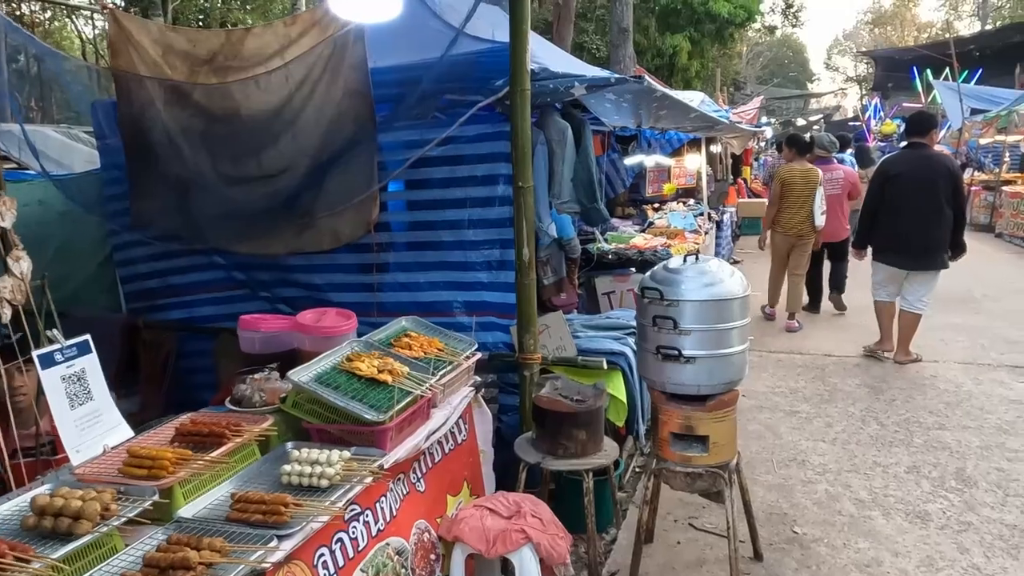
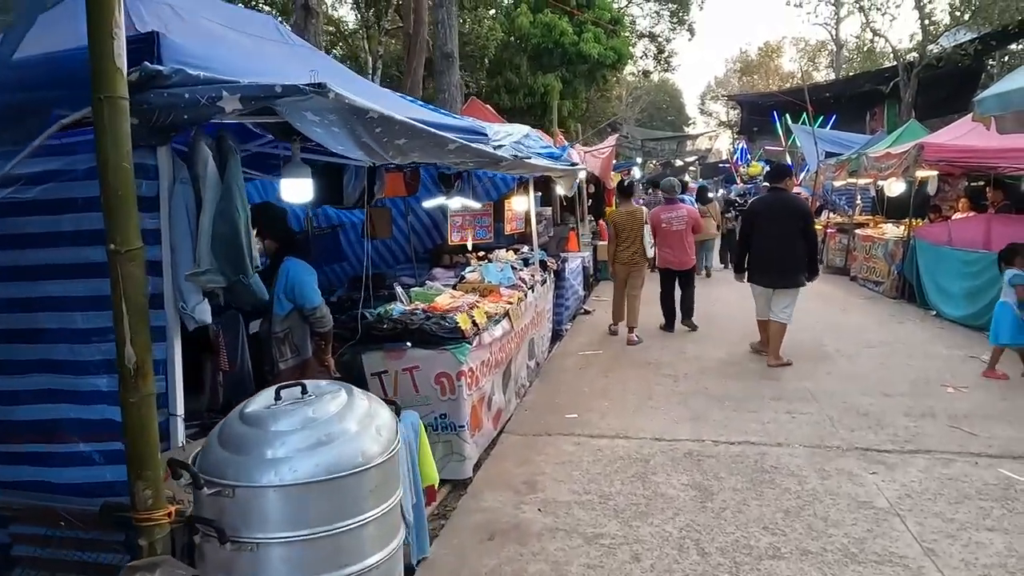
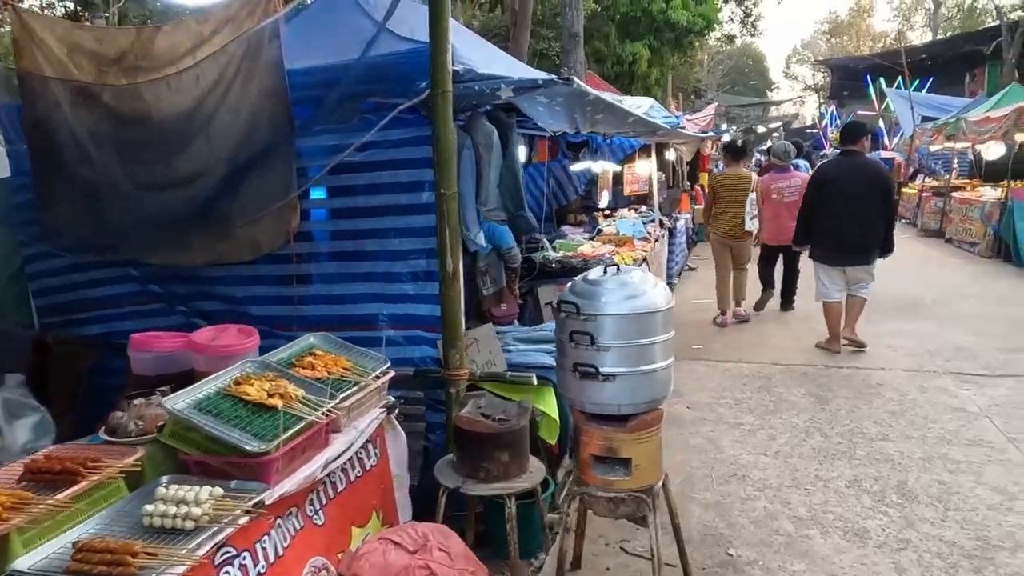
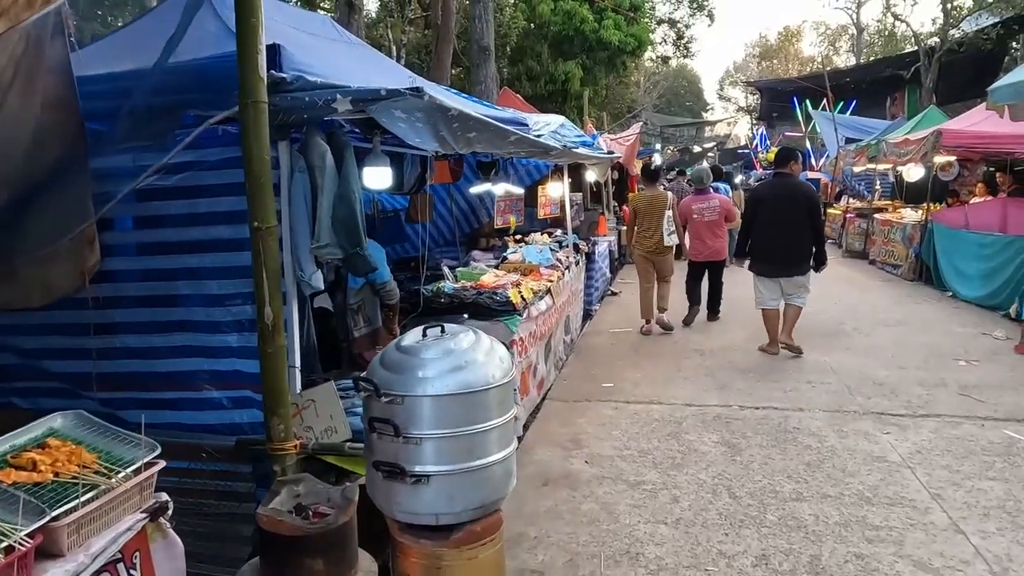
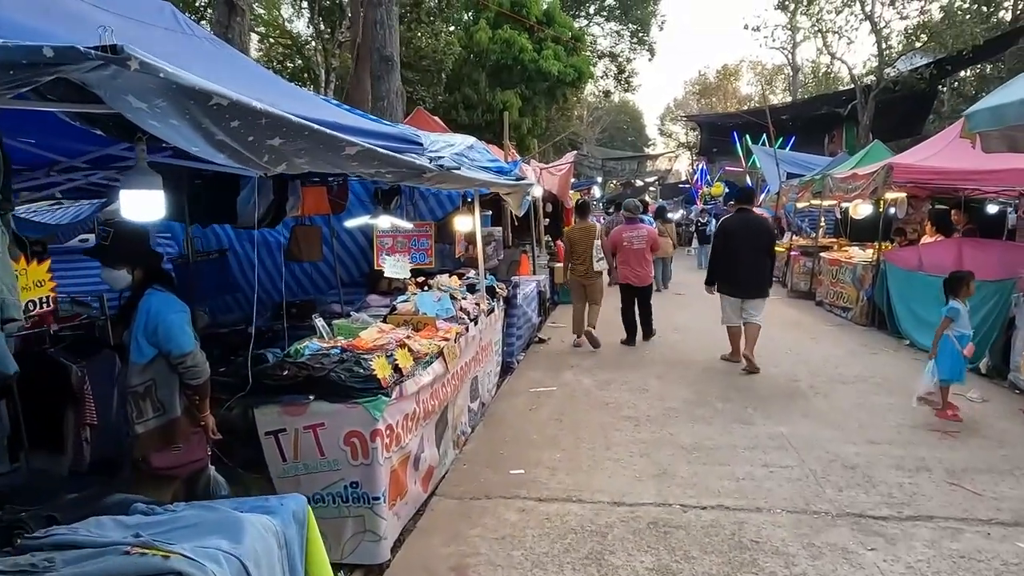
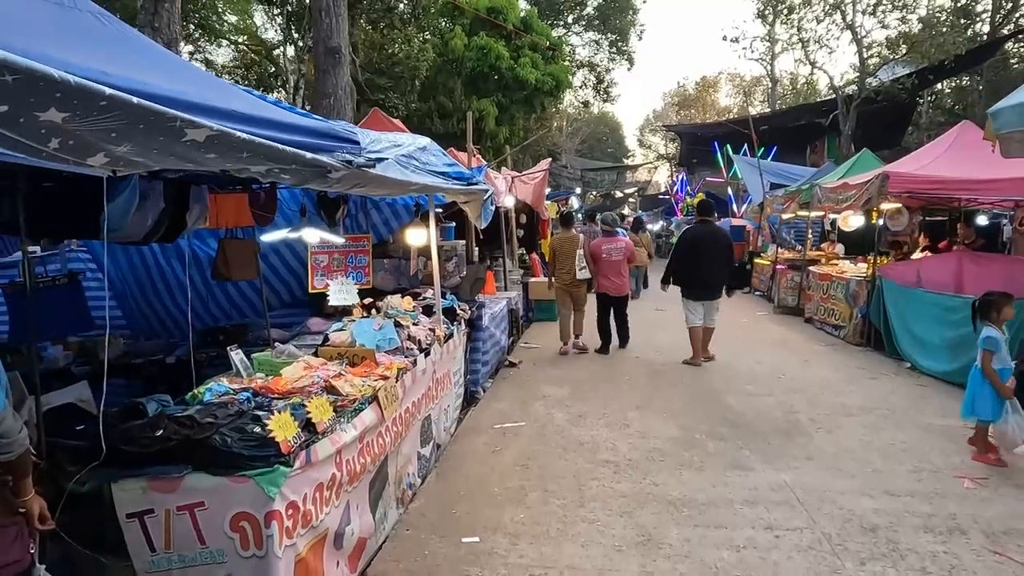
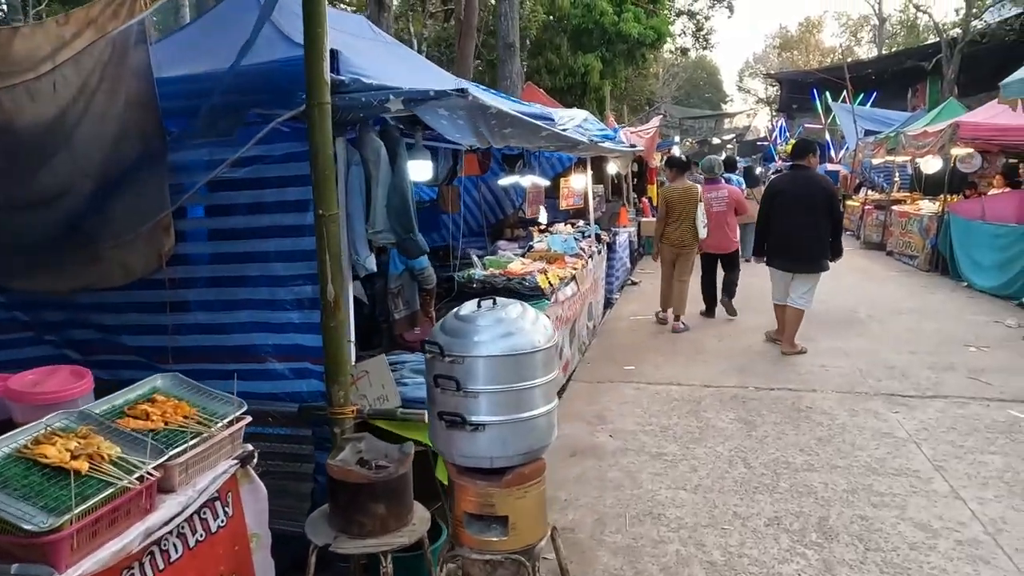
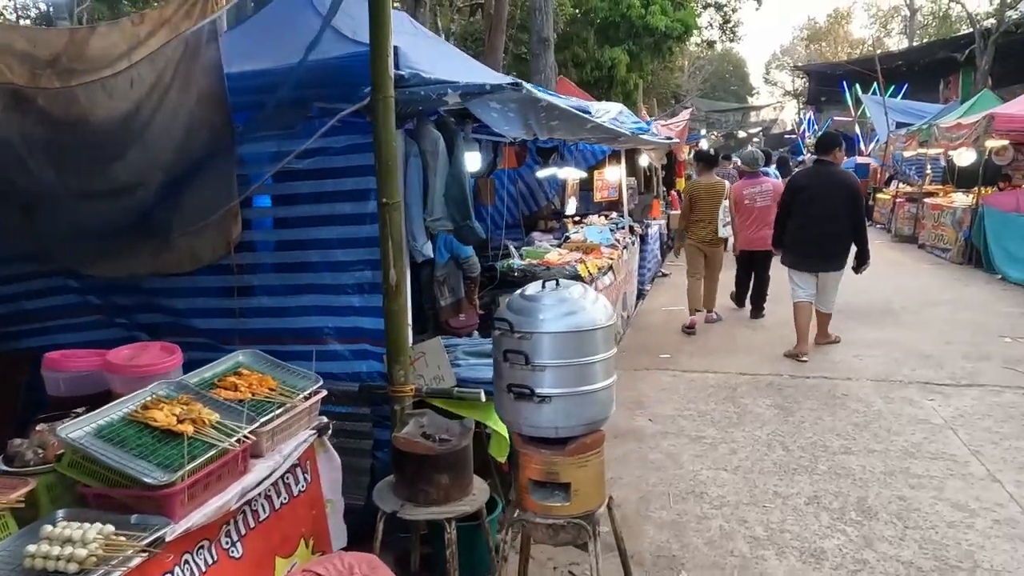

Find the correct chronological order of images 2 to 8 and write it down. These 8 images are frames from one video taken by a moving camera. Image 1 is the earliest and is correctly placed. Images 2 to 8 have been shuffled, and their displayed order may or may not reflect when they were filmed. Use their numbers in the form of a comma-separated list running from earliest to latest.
3, 8, 7, 4, 2, 5, 6
